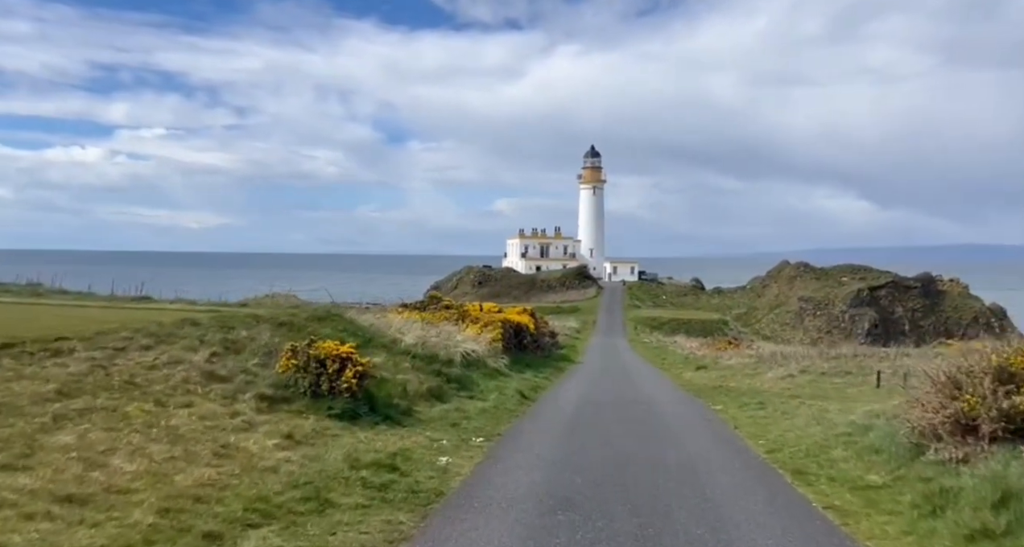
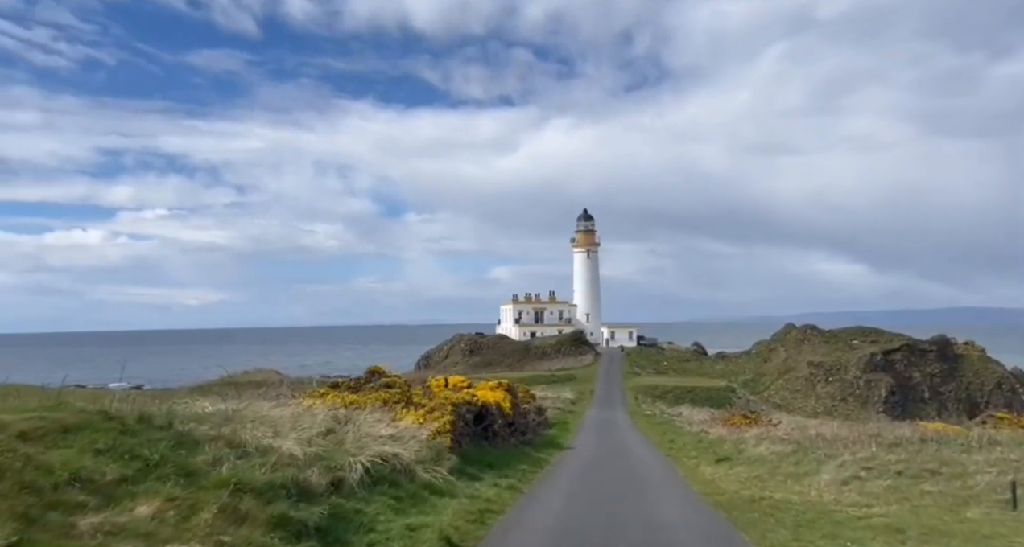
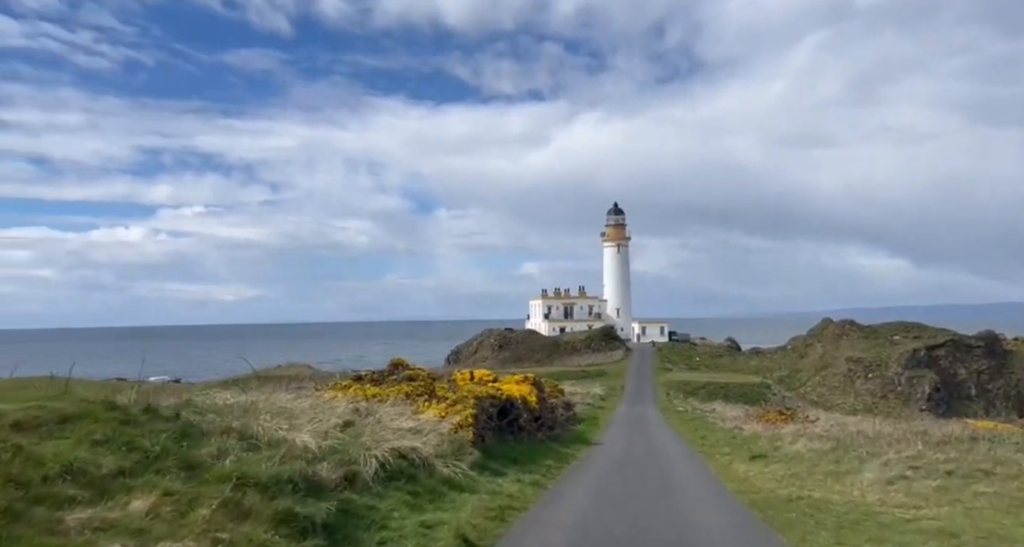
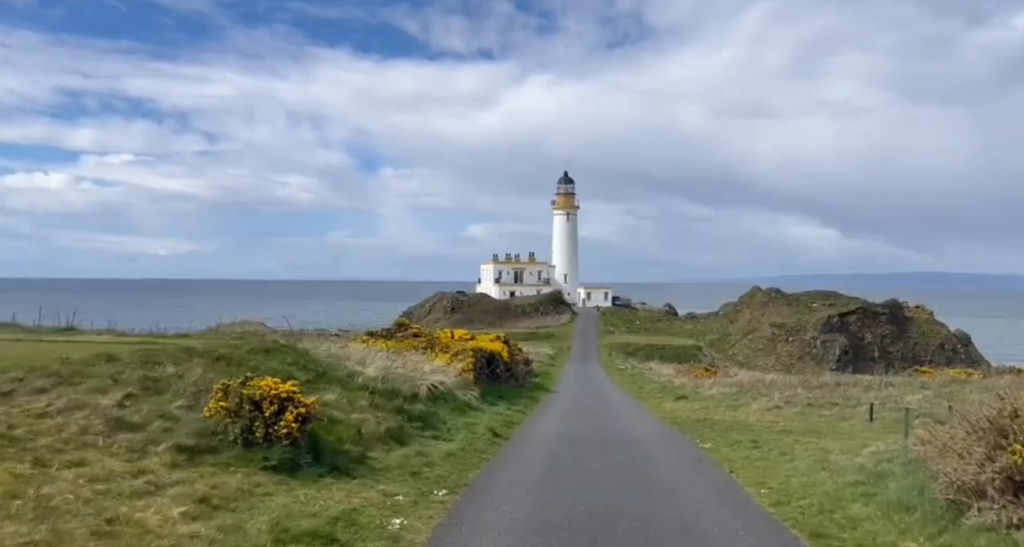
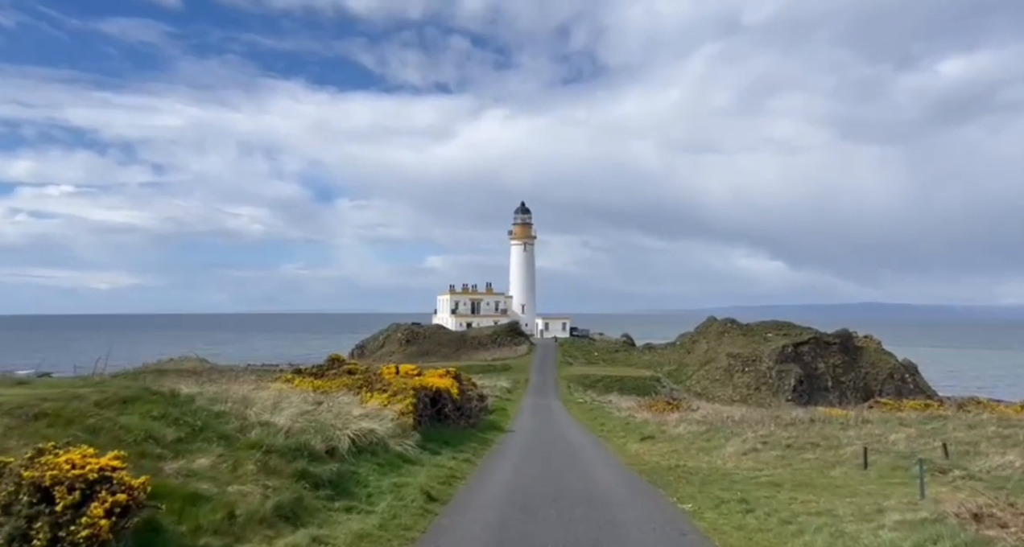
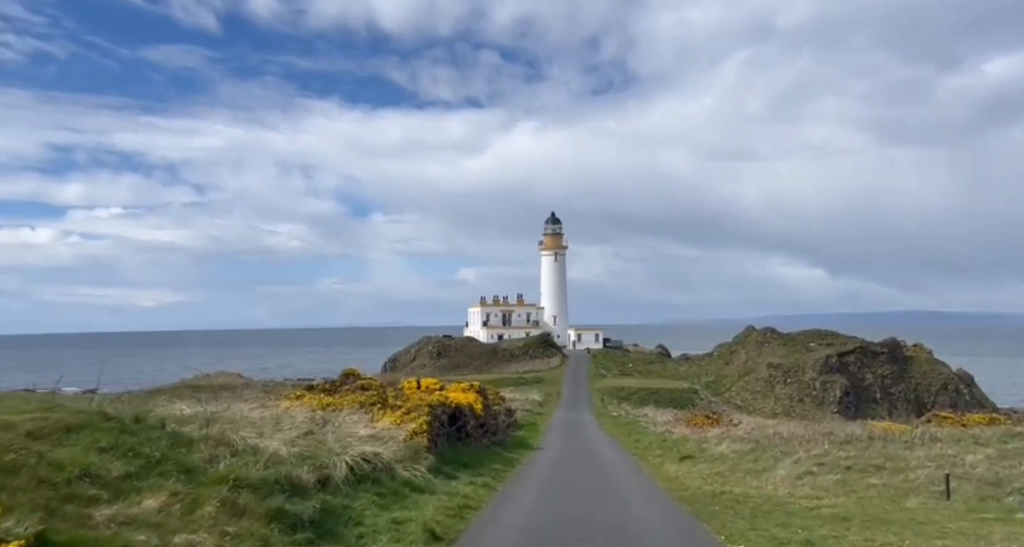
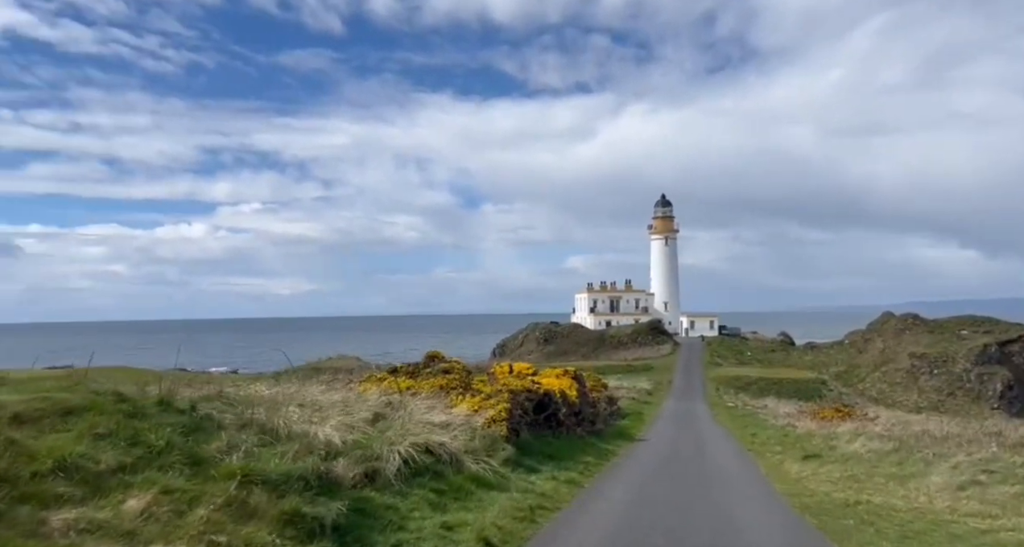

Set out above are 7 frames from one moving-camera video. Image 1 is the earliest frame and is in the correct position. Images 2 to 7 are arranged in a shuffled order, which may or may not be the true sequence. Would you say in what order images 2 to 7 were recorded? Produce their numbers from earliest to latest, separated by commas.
4, 5, 6, 2, 3, 7
